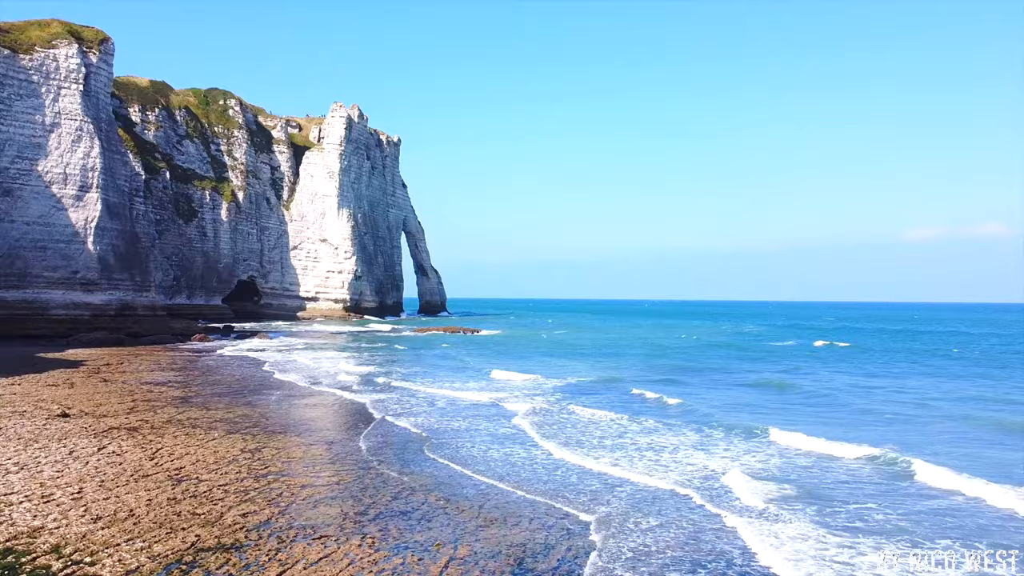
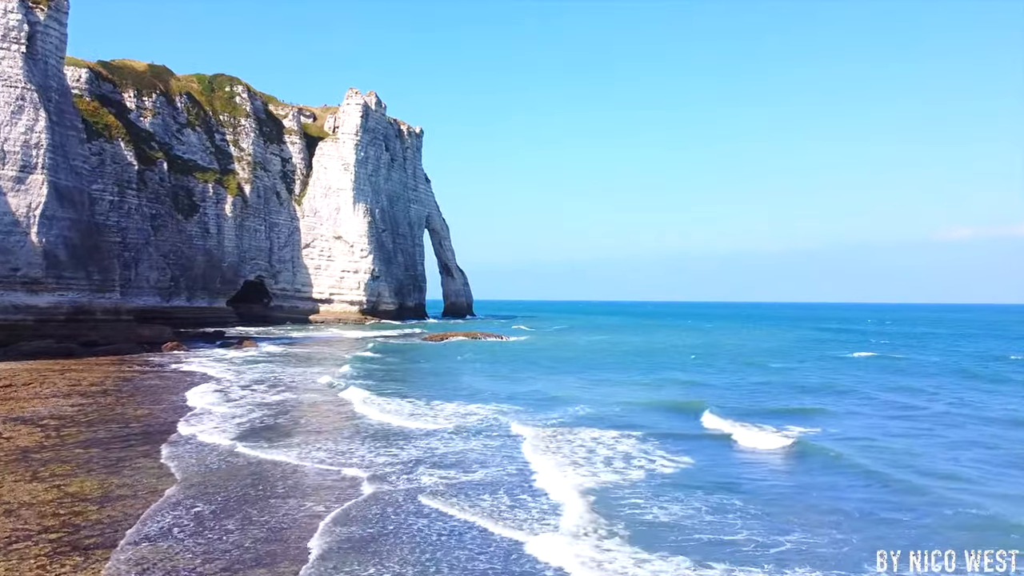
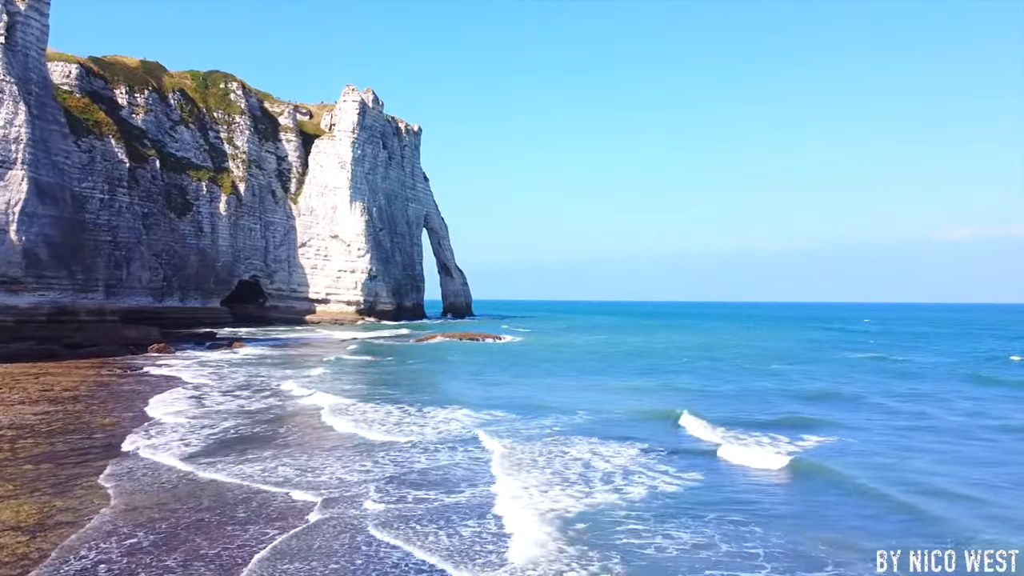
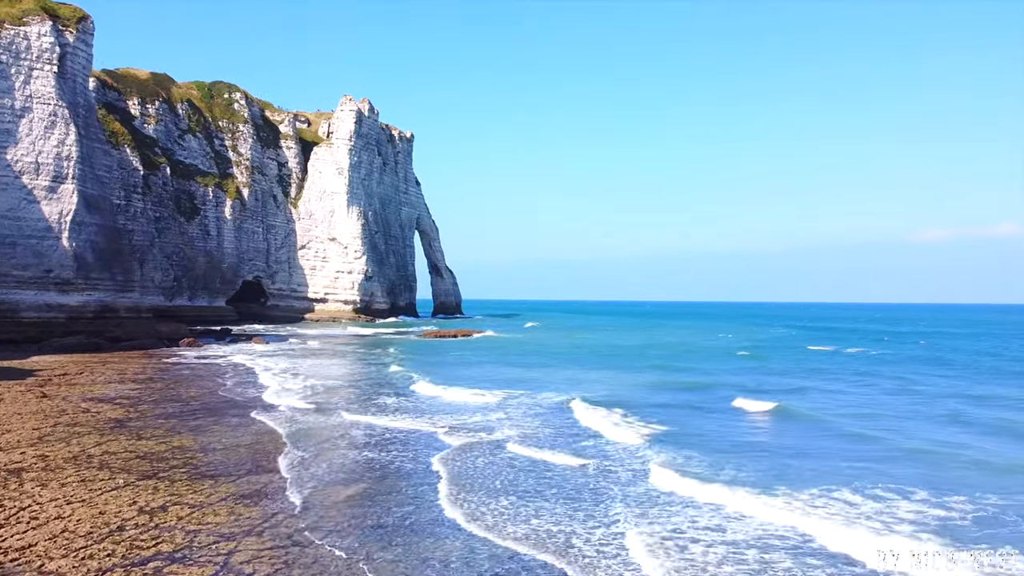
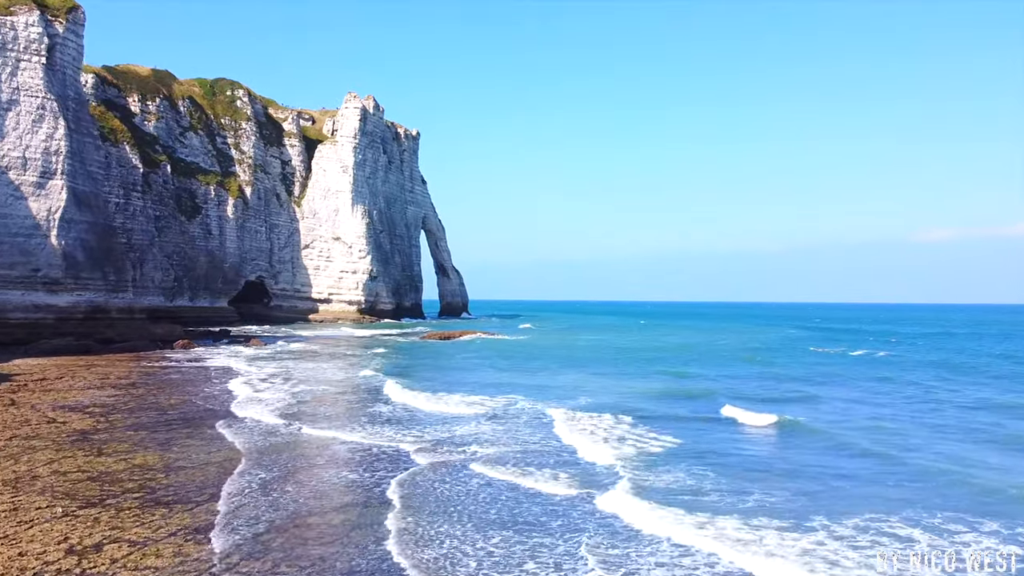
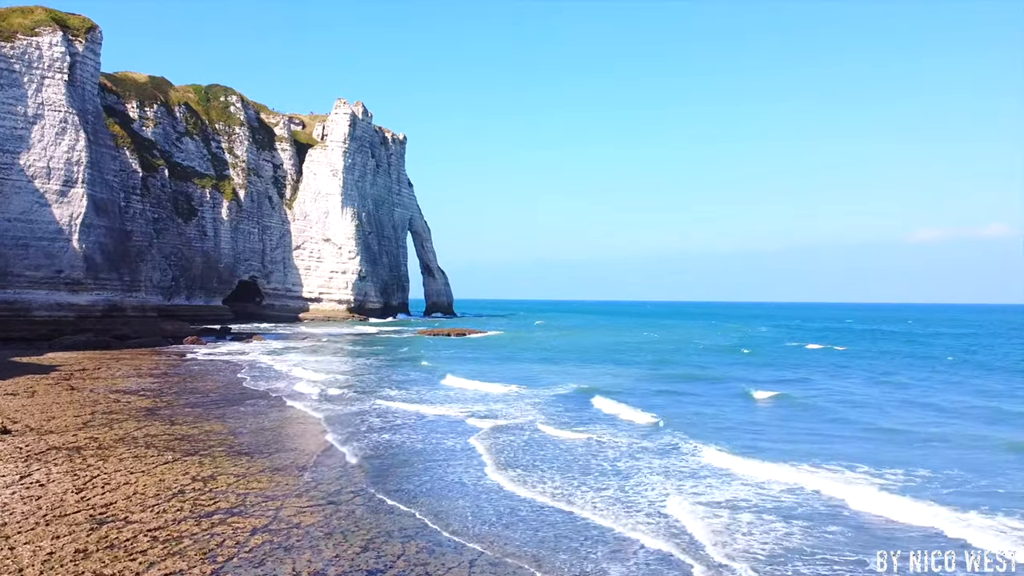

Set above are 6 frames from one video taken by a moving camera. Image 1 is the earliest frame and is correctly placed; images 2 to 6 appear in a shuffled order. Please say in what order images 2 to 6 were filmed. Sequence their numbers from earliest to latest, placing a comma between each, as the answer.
6, 4, 5, 2, 3
